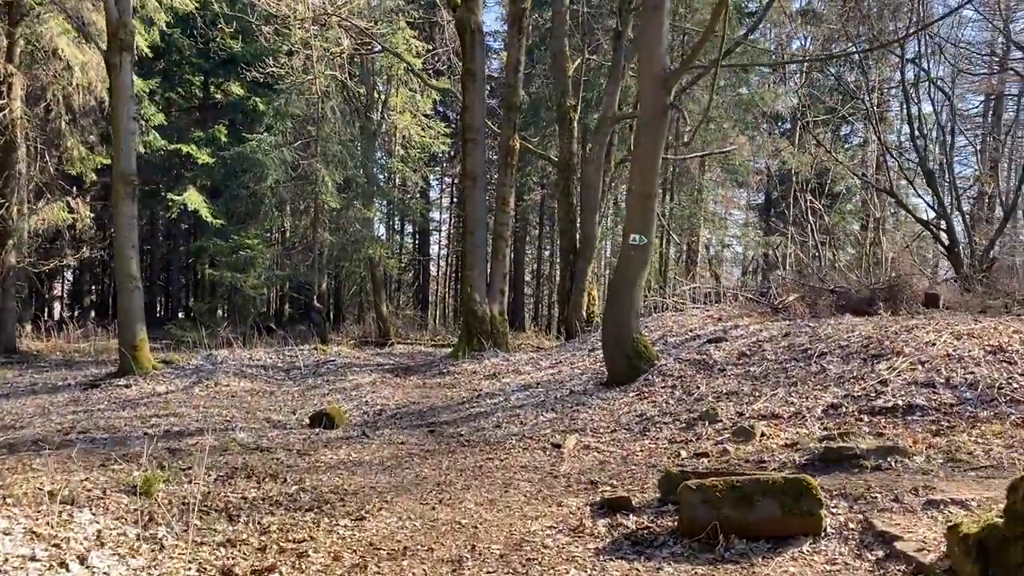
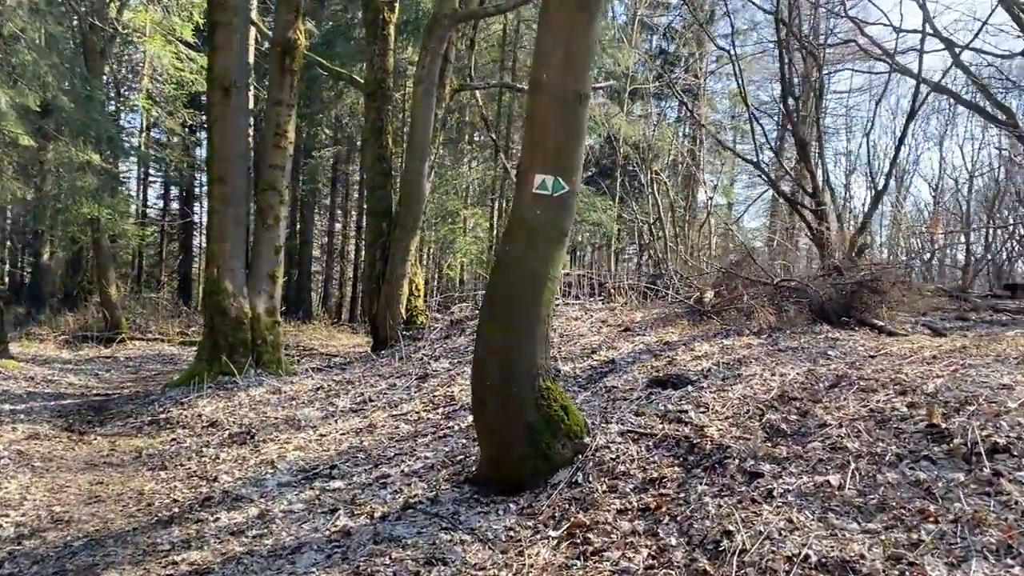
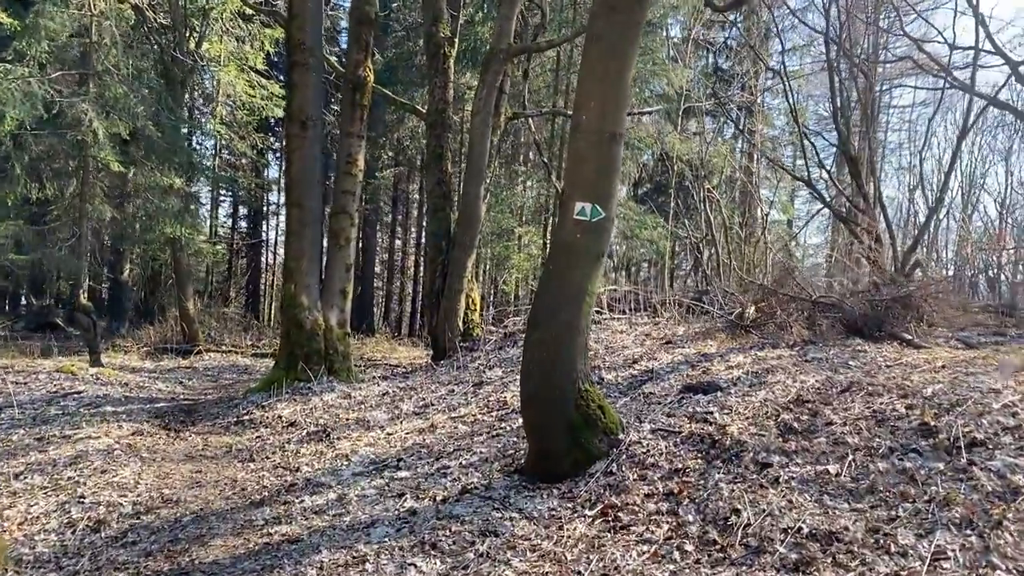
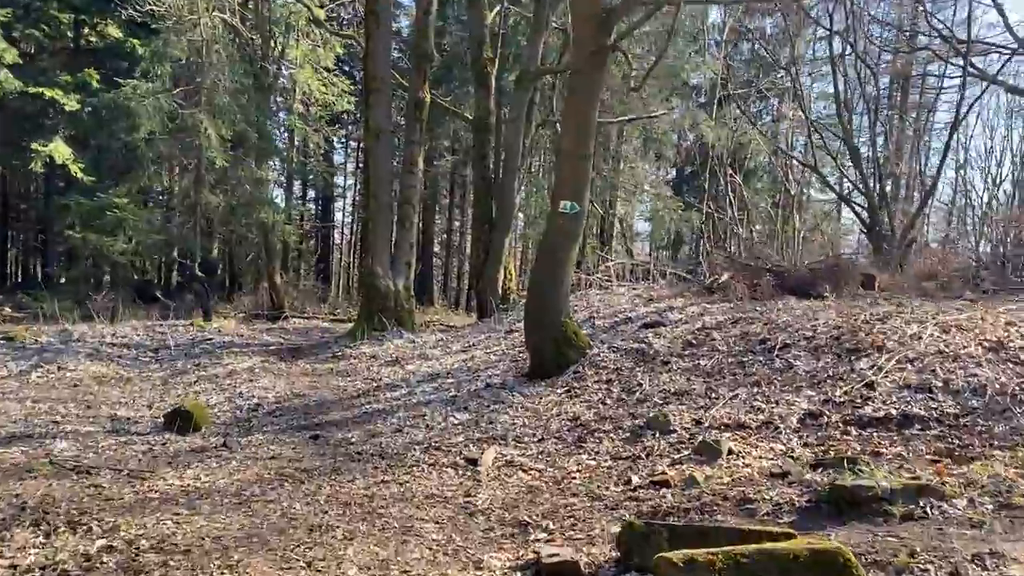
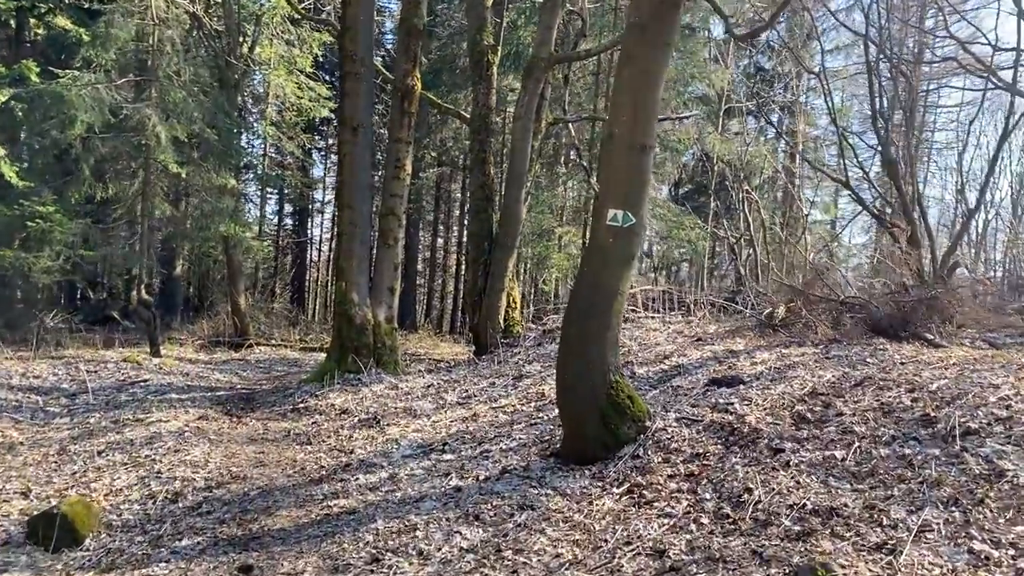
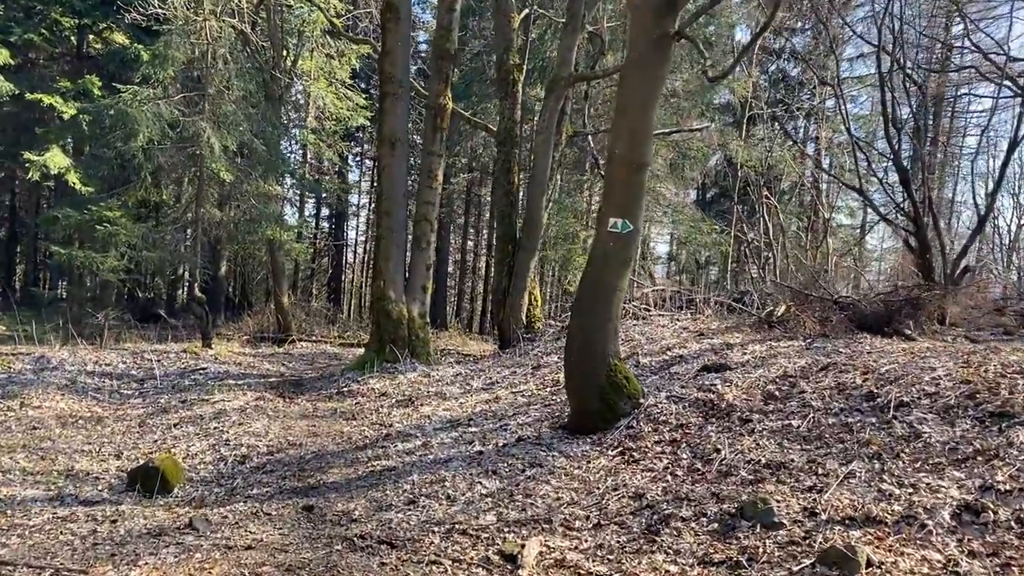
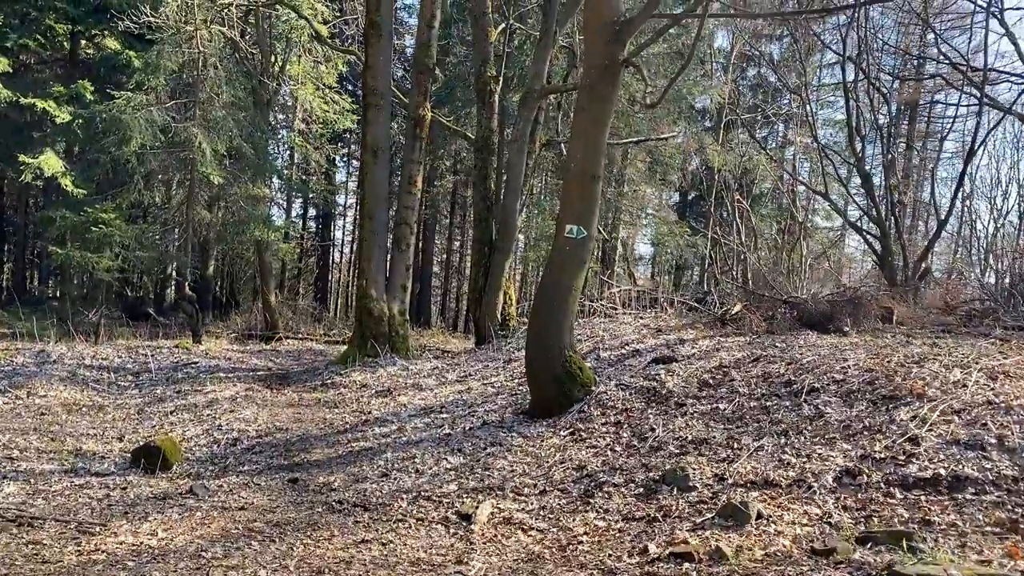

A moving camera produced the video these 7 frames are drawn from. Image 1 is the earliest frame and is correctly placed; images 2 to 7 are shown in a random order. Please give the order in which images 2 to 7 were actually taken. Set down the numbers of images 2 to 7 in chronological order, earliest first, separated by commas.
4, 7, 6, 5, 3, 2
